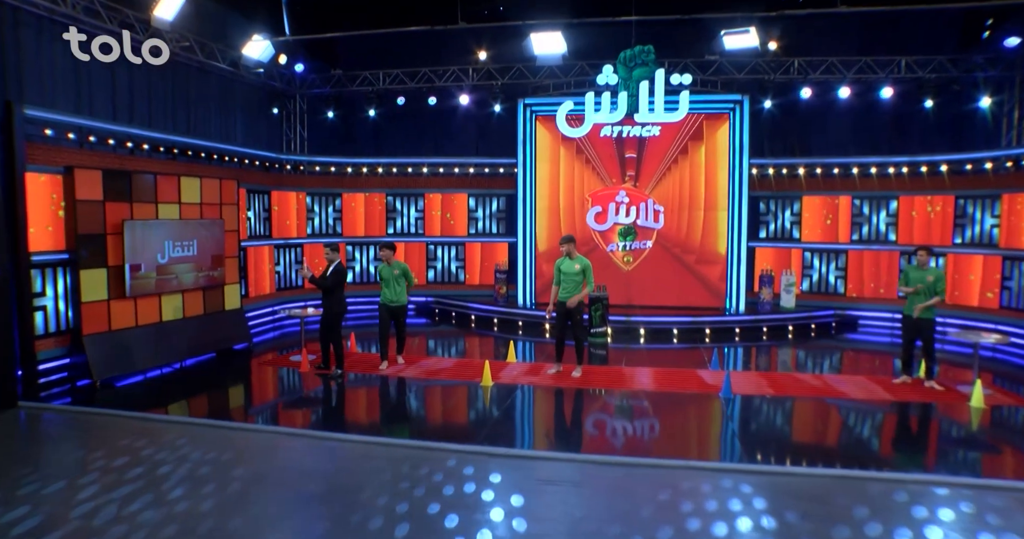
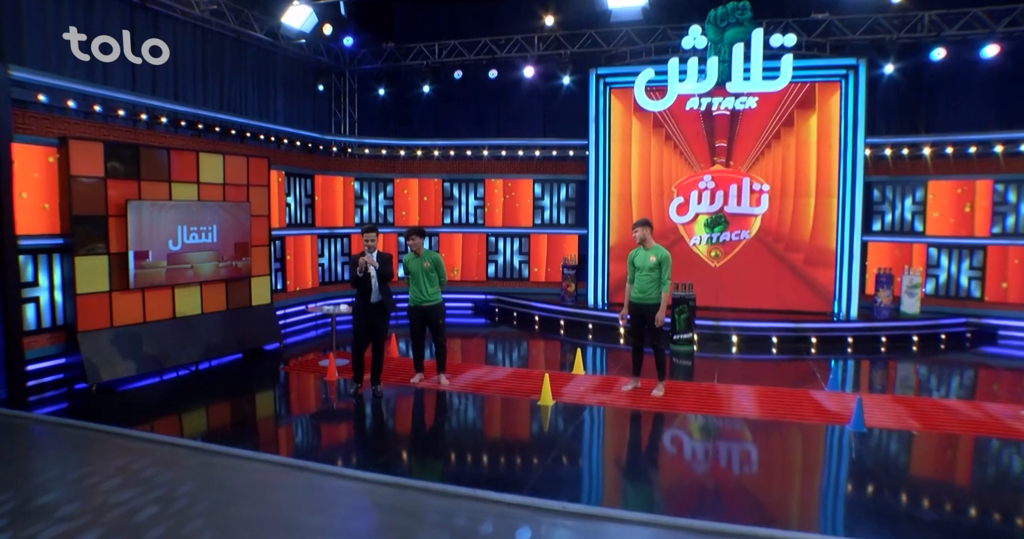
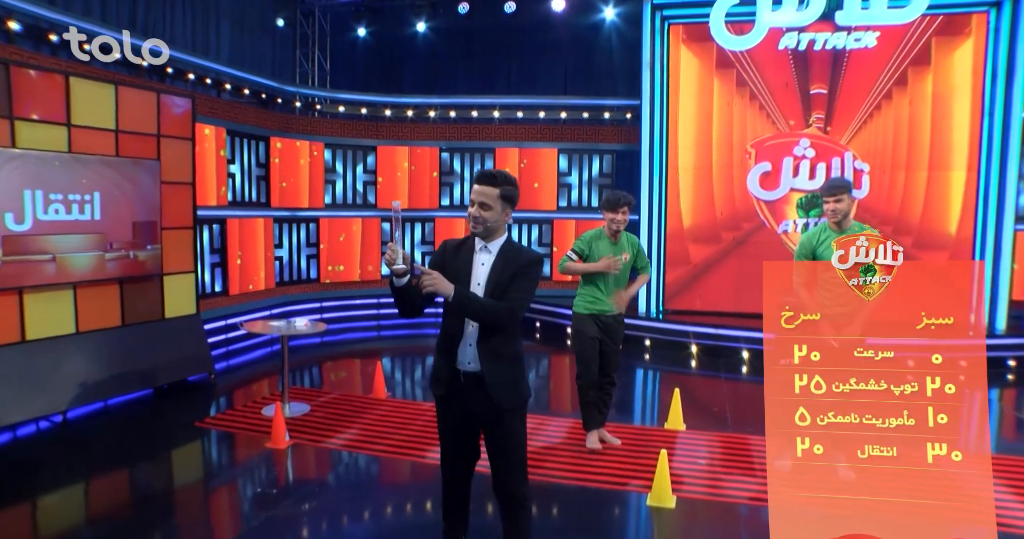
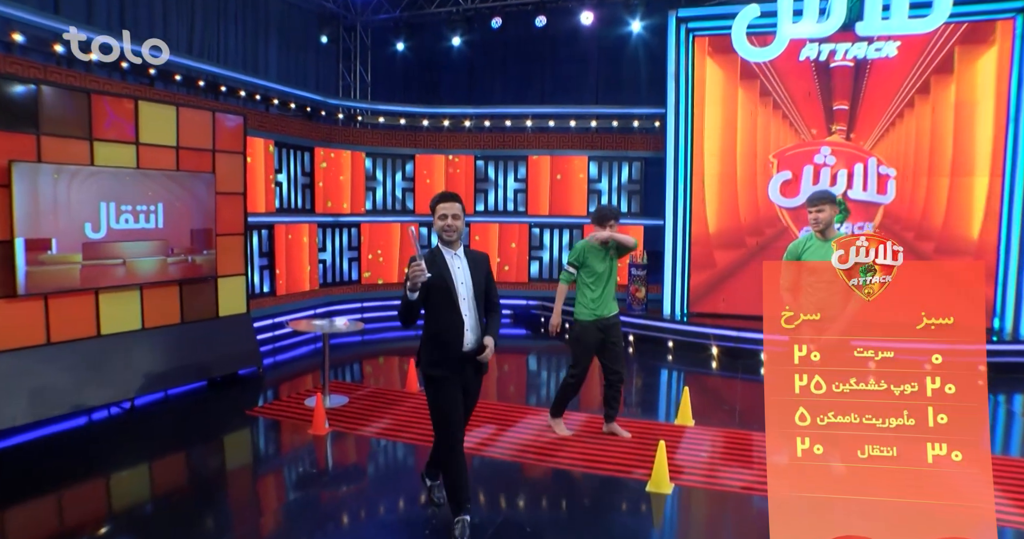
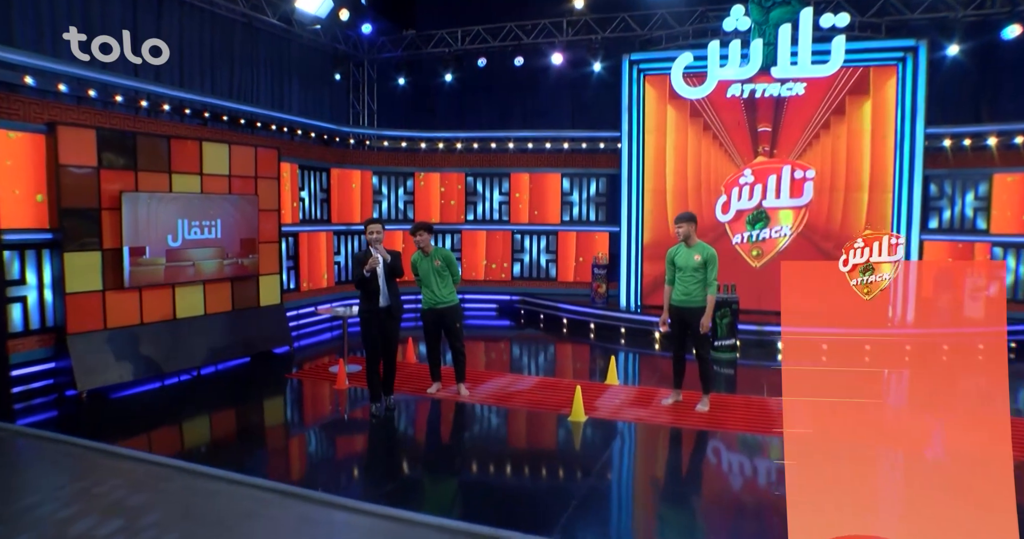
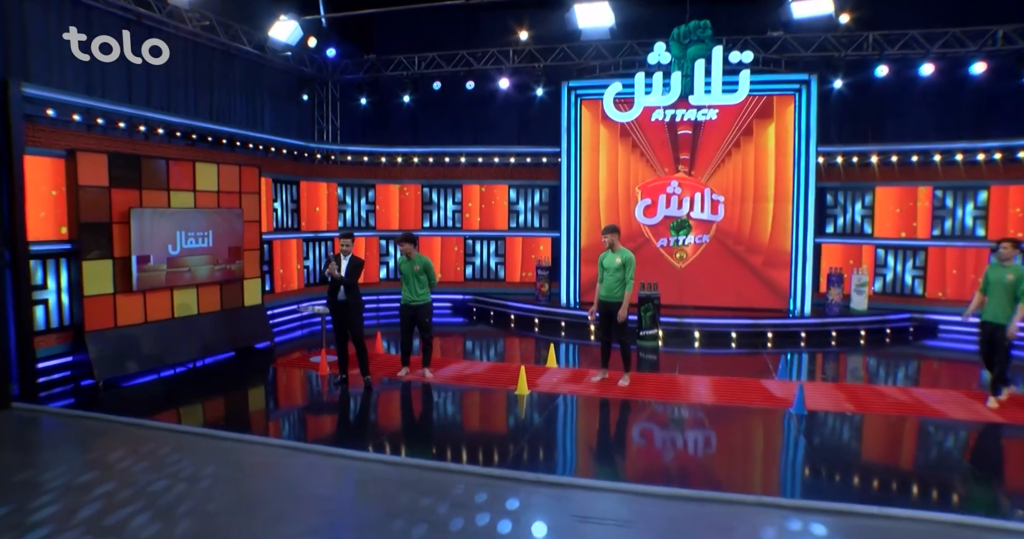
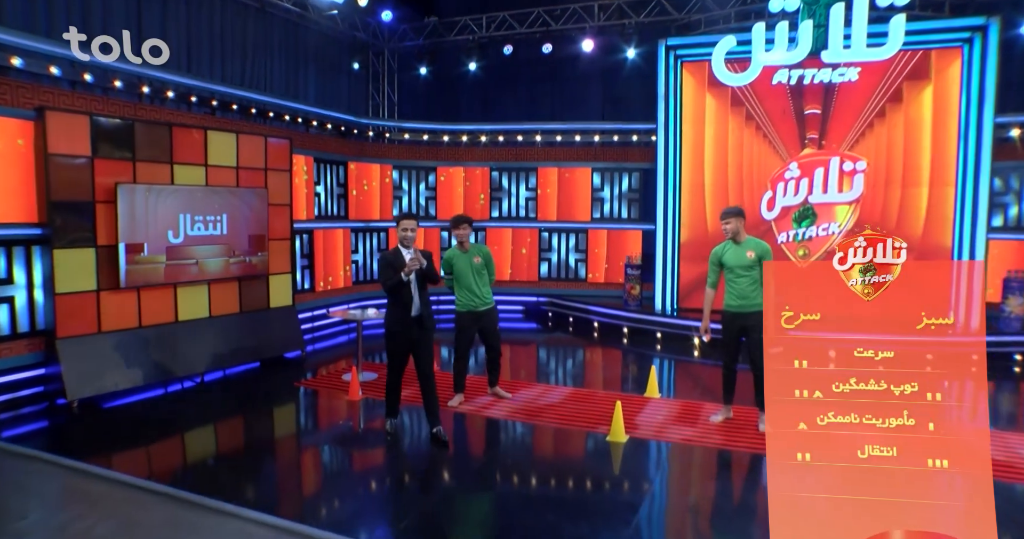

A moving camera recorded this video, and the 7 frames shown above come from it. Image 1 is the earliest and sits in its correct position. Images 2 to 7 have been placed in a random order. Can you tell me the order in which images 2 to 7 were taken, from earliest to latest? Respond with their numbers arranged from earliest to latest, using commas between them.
6, 2, 5, 7, 4, 3
